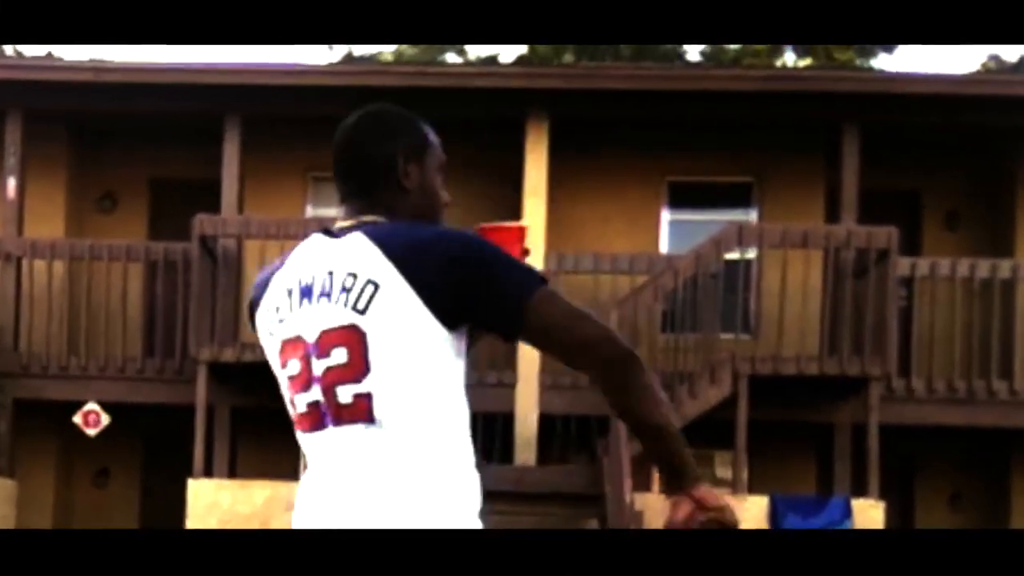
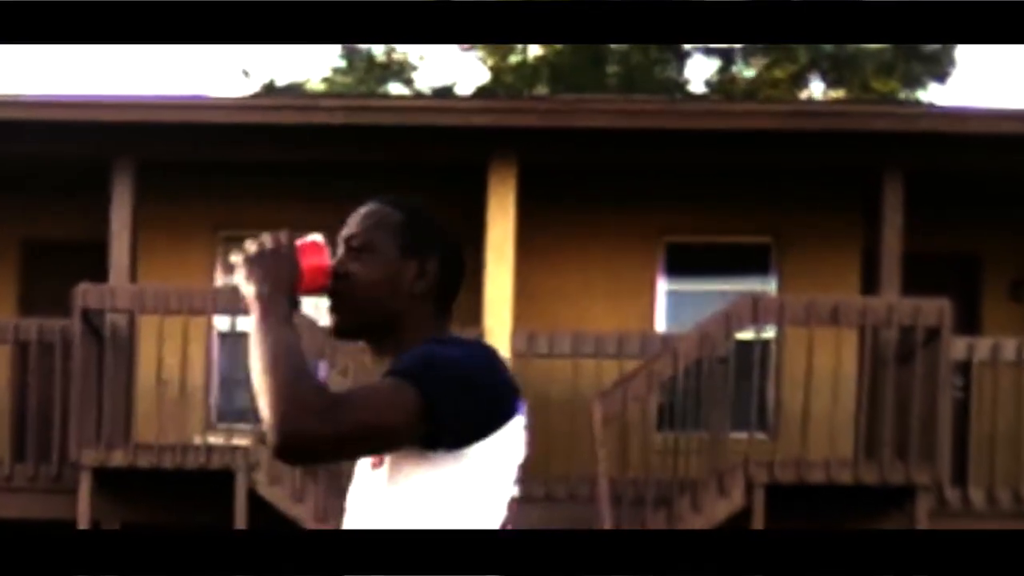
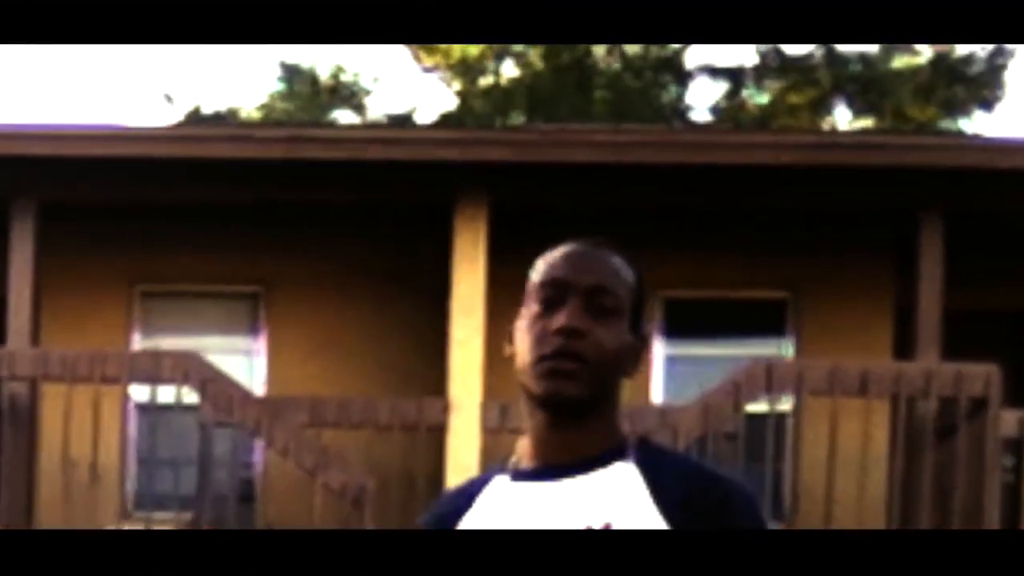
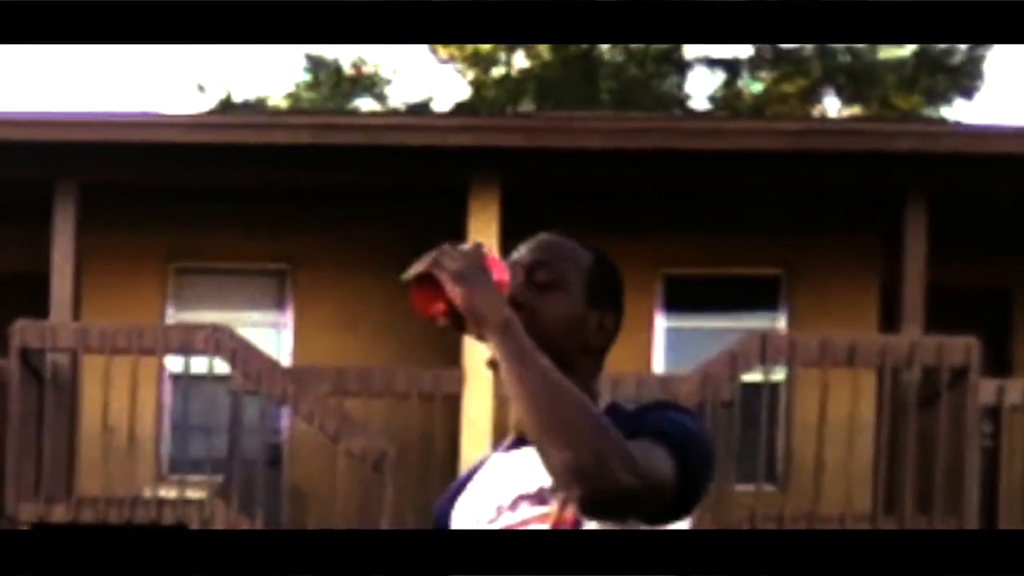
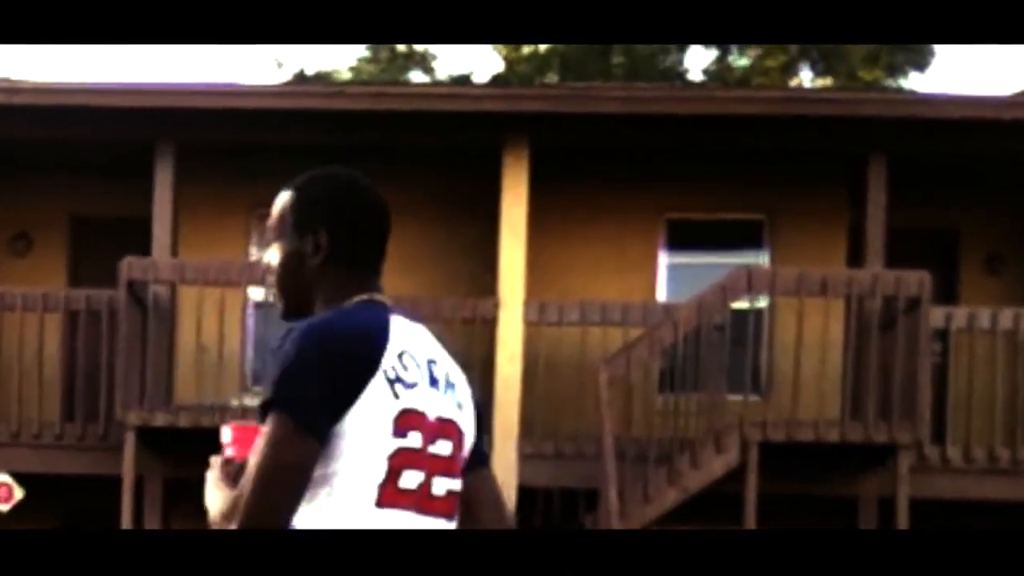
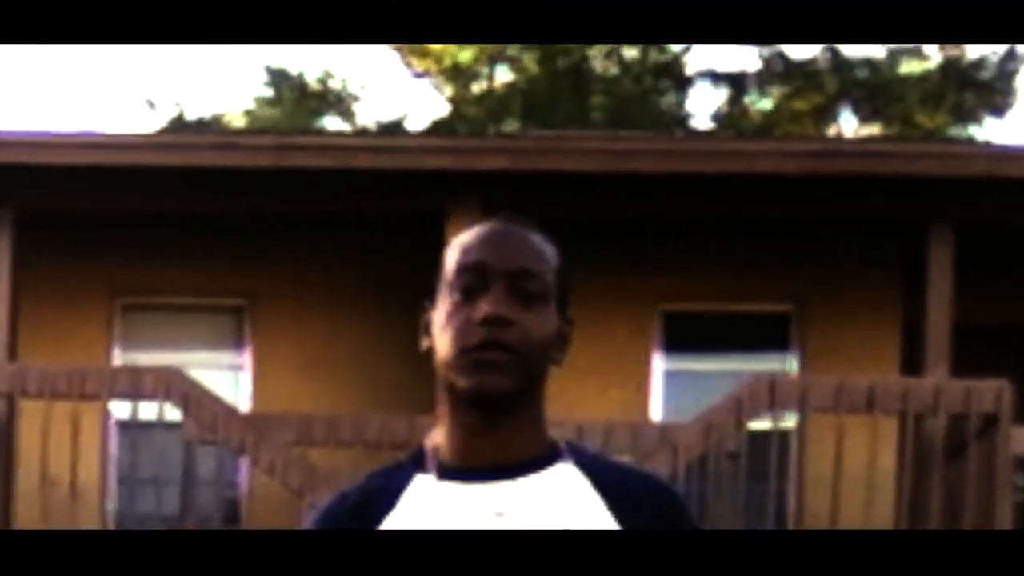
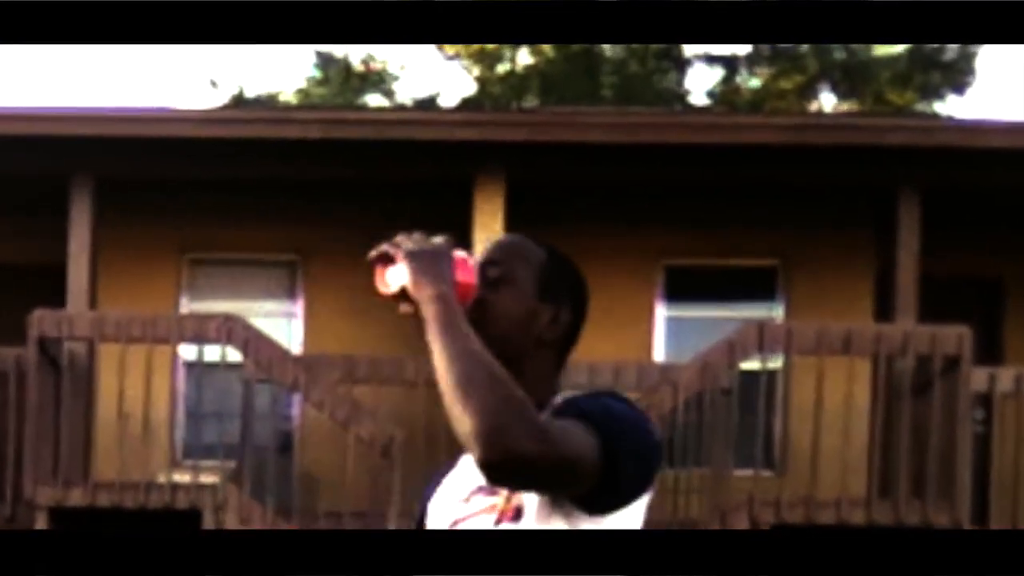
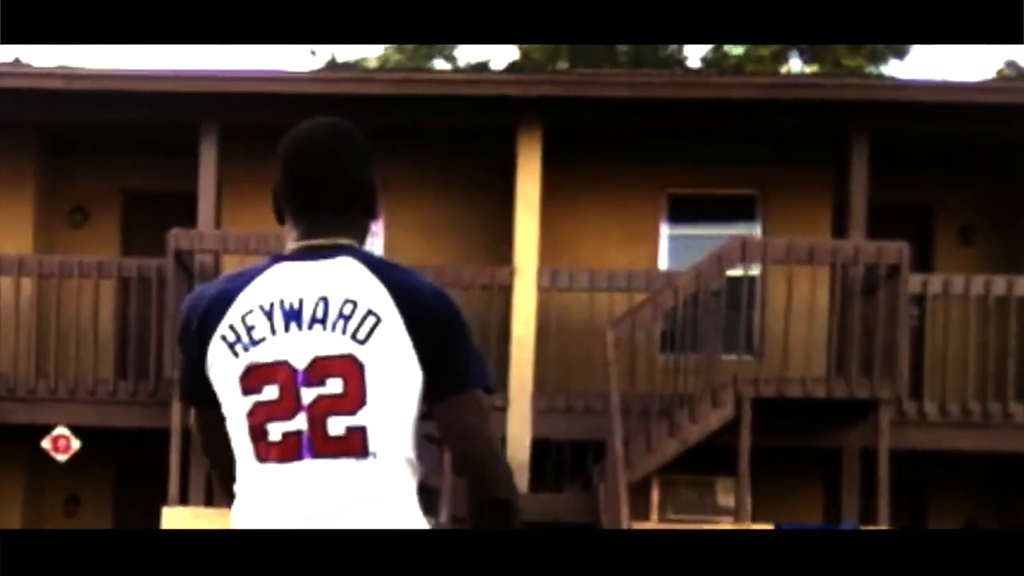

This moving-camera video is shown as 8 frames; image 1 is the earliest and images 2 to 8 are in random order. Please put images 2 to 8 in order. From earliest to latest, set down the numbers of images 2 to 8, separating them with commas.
8, 5, 2, 7, 4, 3, 6
